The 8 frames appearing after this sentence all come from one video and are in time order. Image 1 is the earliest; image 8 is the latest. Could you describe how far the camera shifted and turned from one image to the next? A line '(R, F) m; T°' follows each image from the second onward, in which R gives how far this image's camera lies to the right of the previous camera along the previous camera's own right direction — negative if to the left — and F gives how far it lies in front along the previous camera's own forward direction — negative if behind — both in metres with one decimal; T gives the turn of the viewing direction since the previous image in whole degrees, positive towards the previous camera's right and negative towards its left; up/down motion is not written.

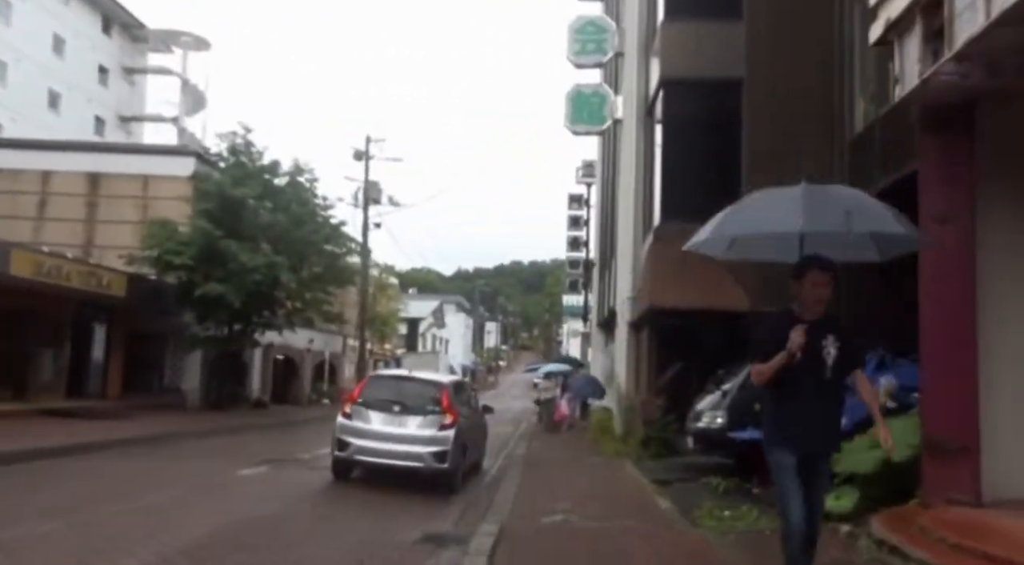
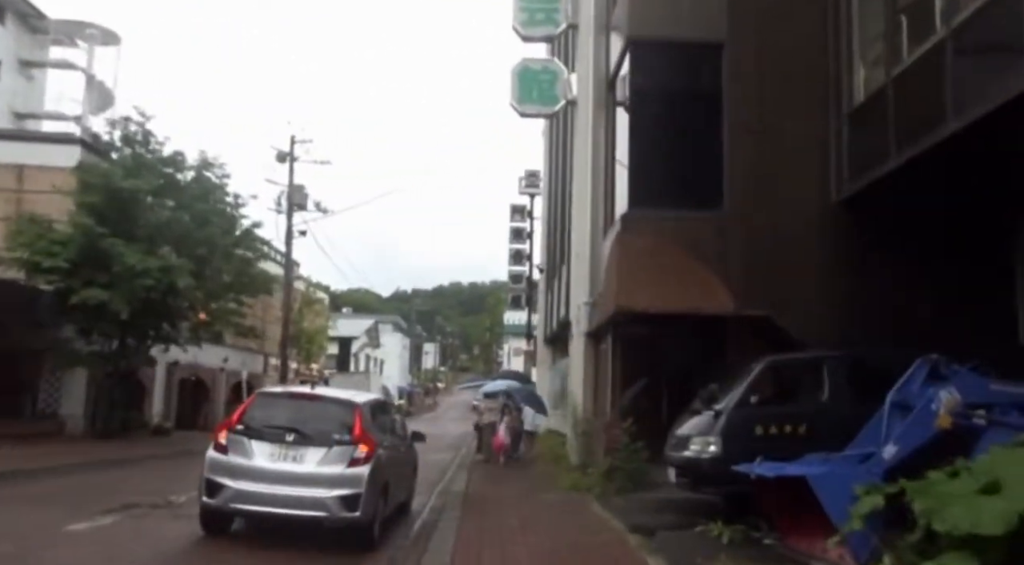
(0.0, +3.0) m; +4°
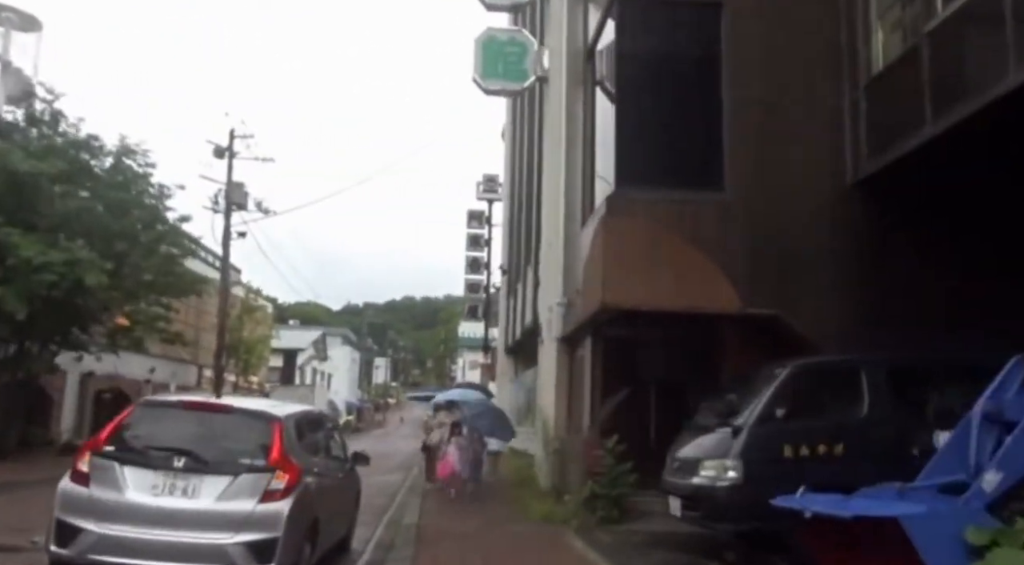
(-0.2, +2.2) m; +3°
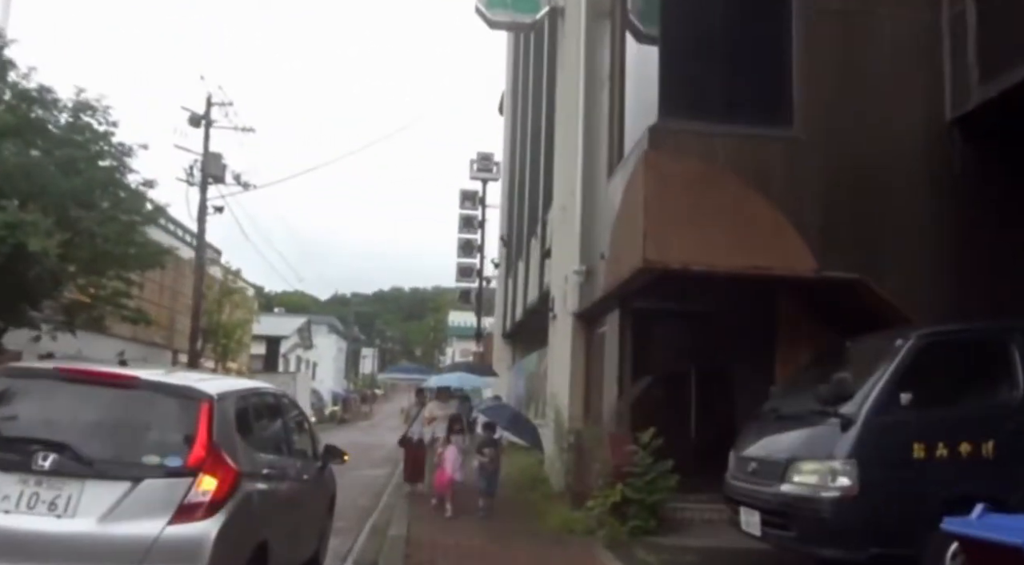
(-0.3, +2.3) m; +1°
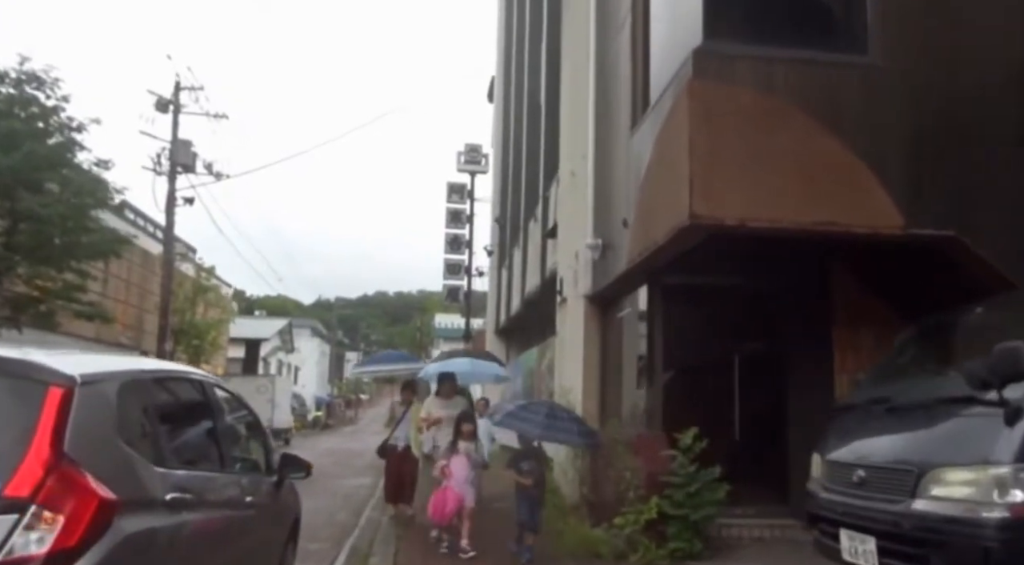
(-0.2, +1.8) m; +1°
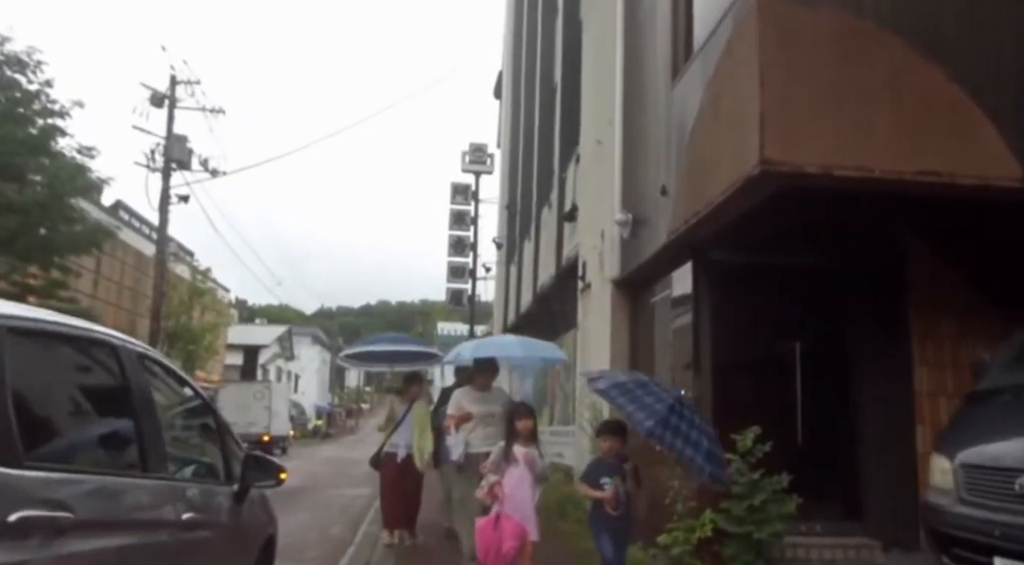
(-0.2, +1.3) m; 0°
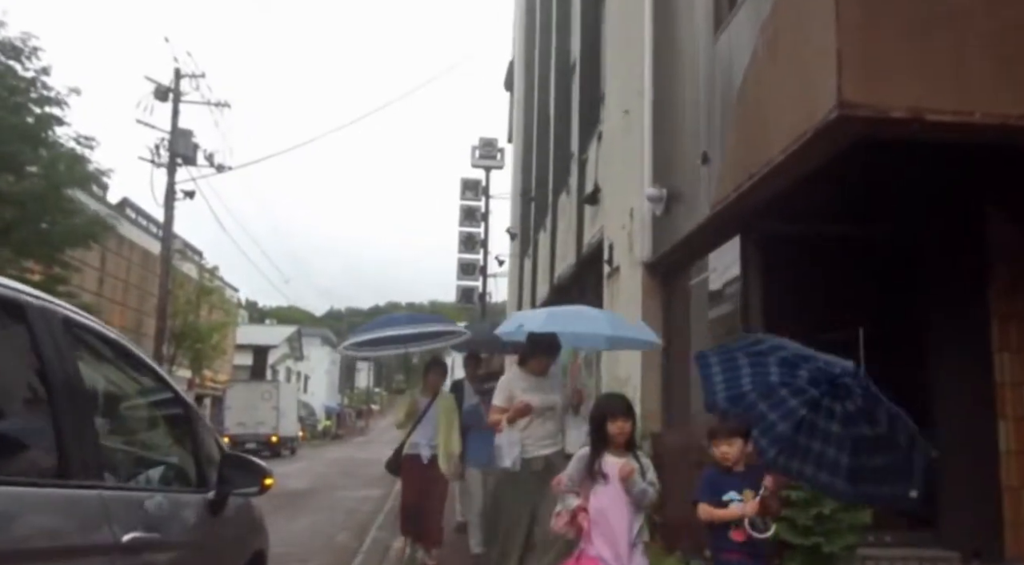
(-0.1, +0.8) m; -1°
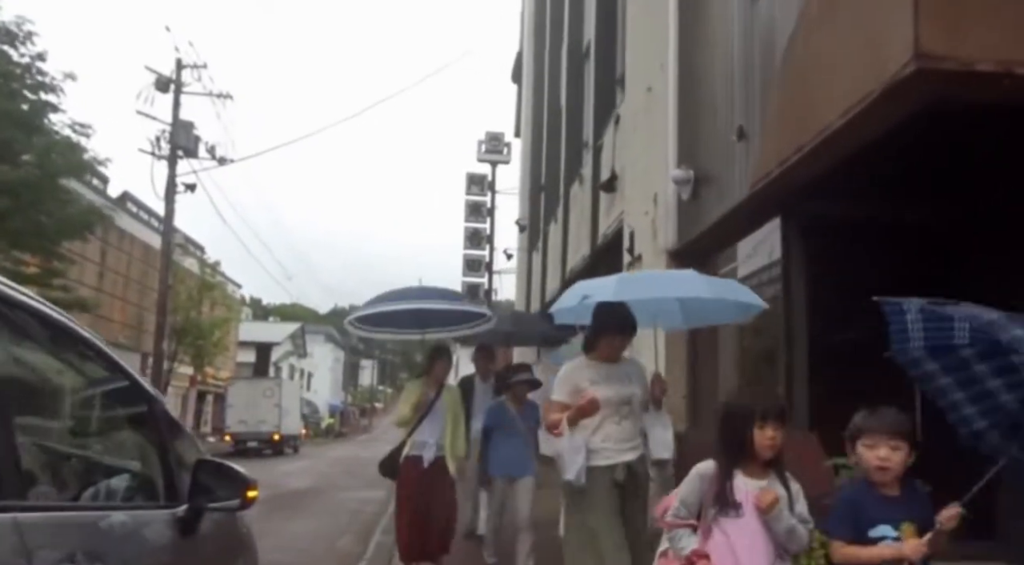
(-0.1, +0.6) m; 0°
